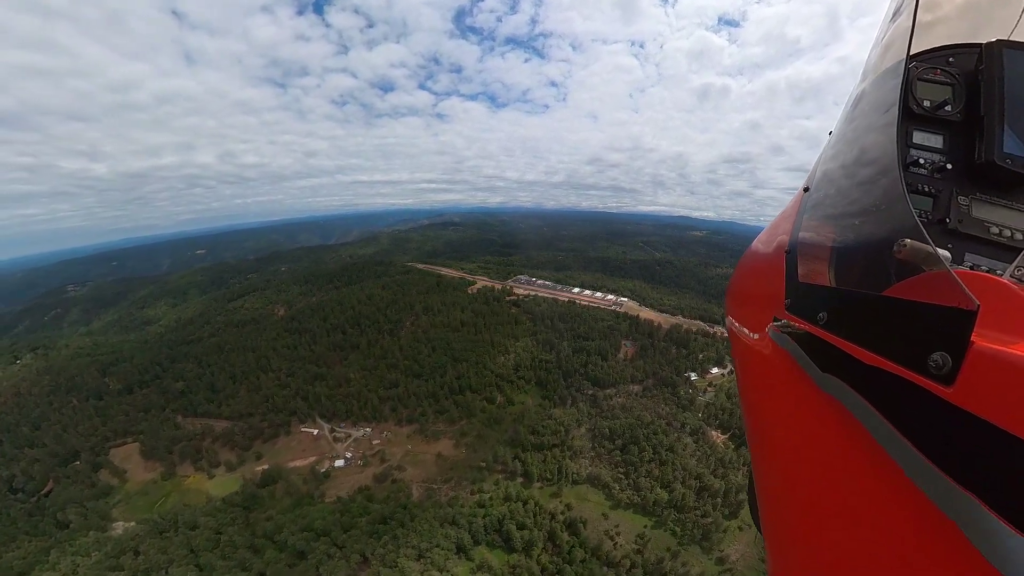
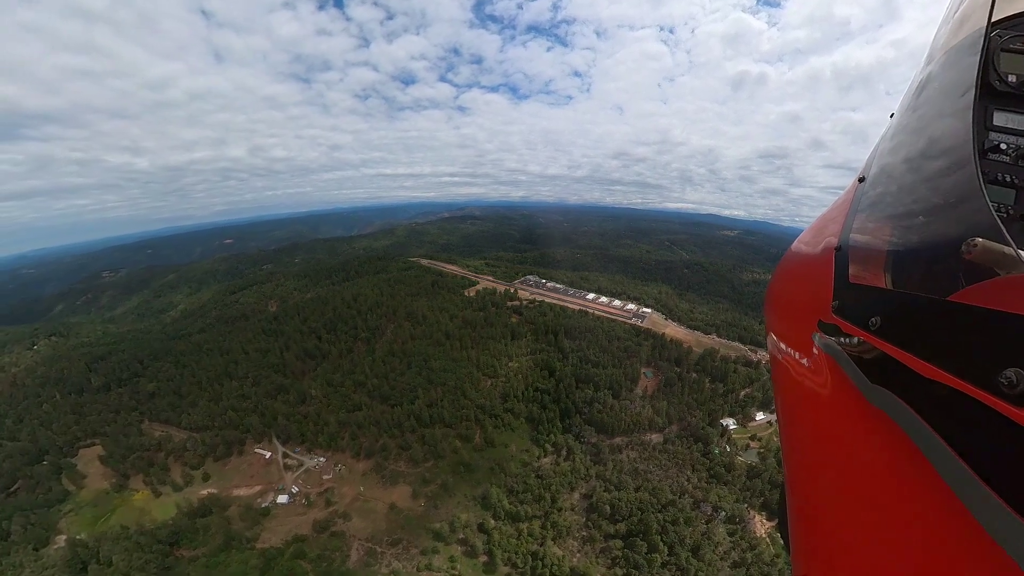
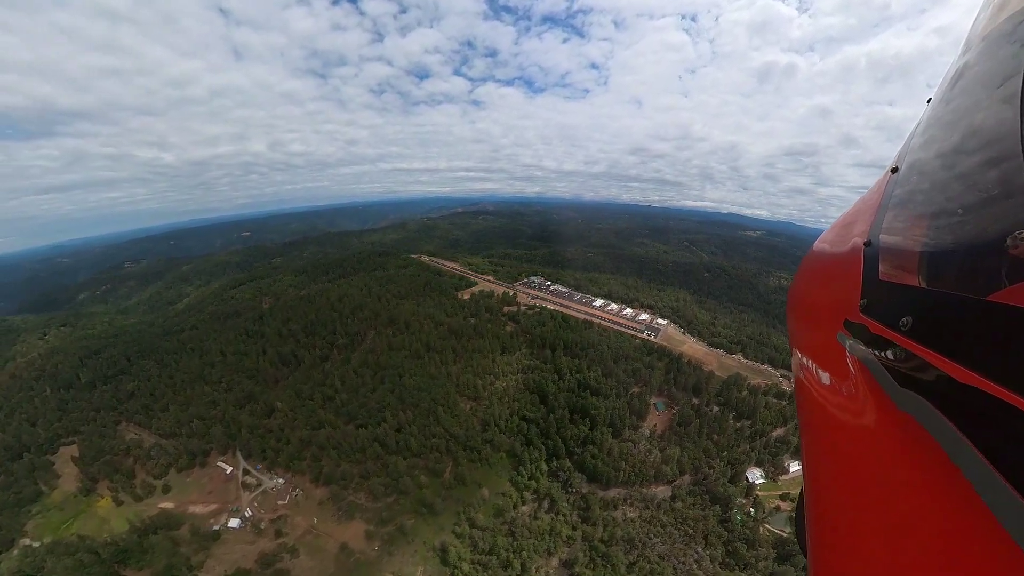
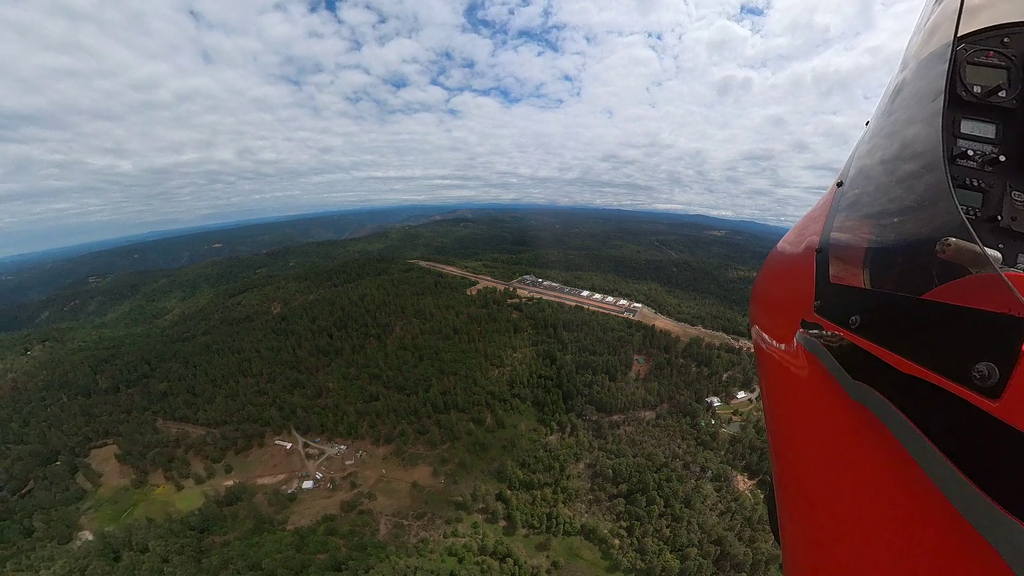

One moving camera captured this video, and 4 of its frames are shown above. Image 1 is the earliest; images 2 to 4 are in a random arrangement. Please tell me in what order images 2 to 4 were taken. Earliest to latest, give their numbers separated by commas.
4, 2, 3
